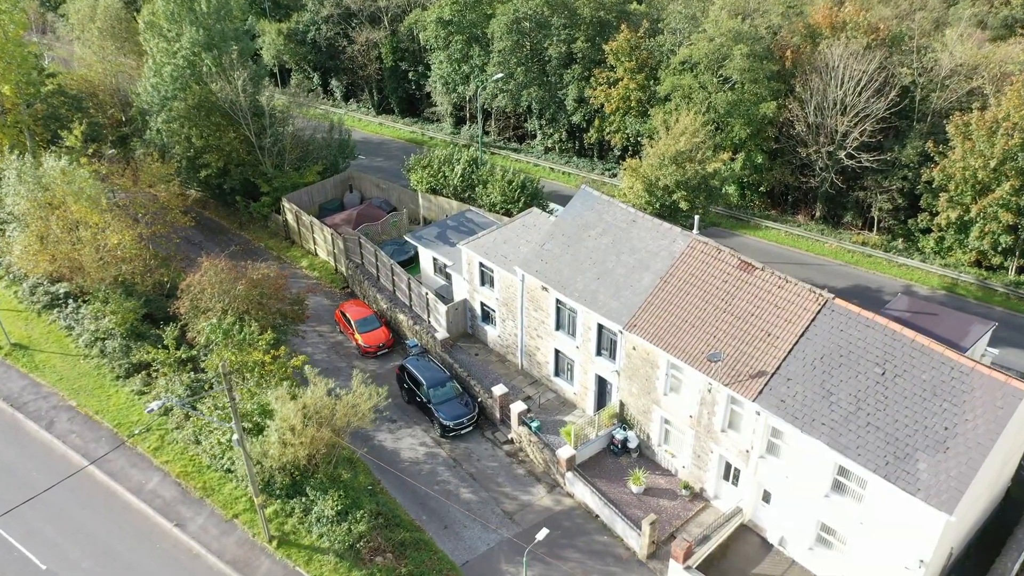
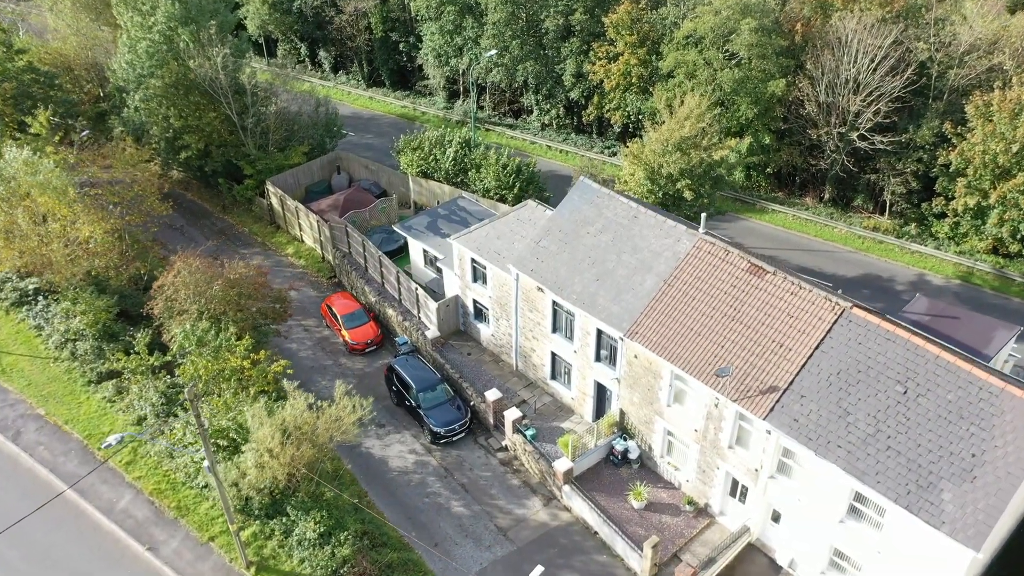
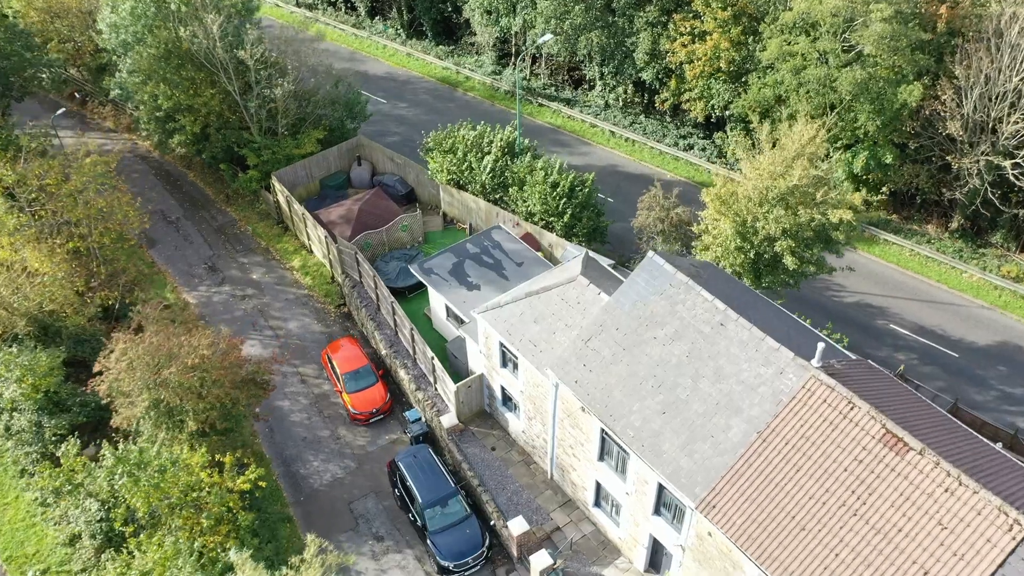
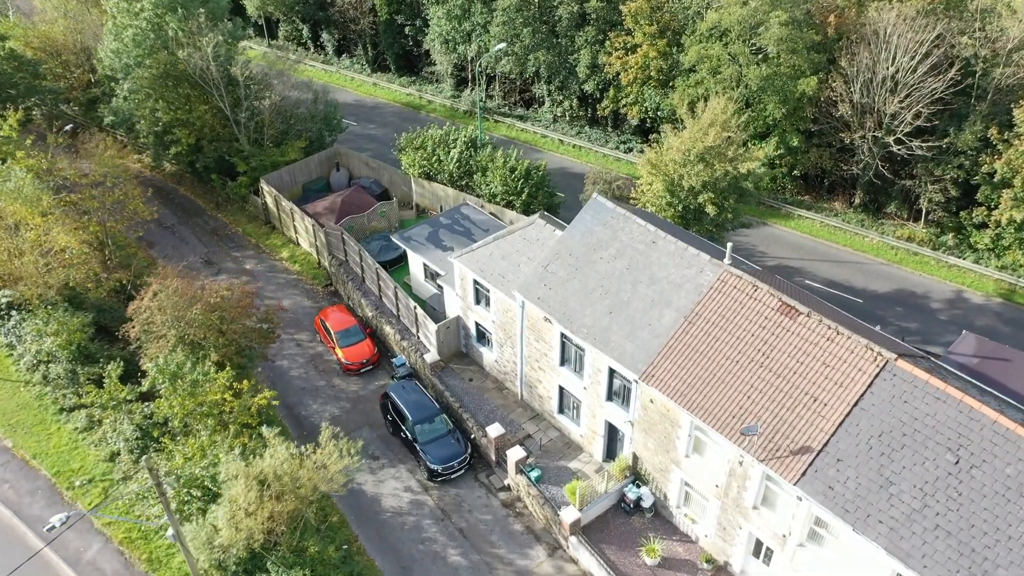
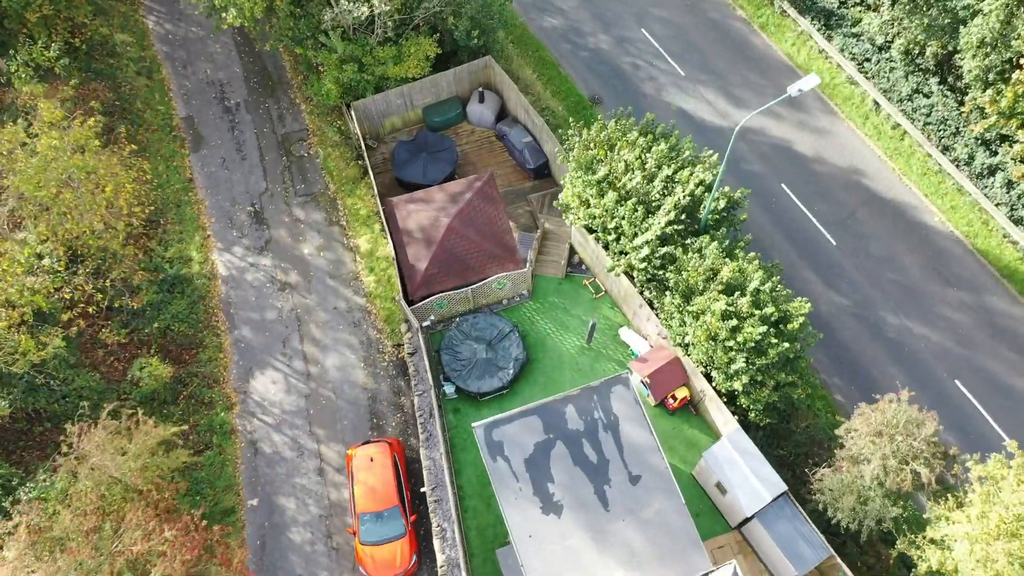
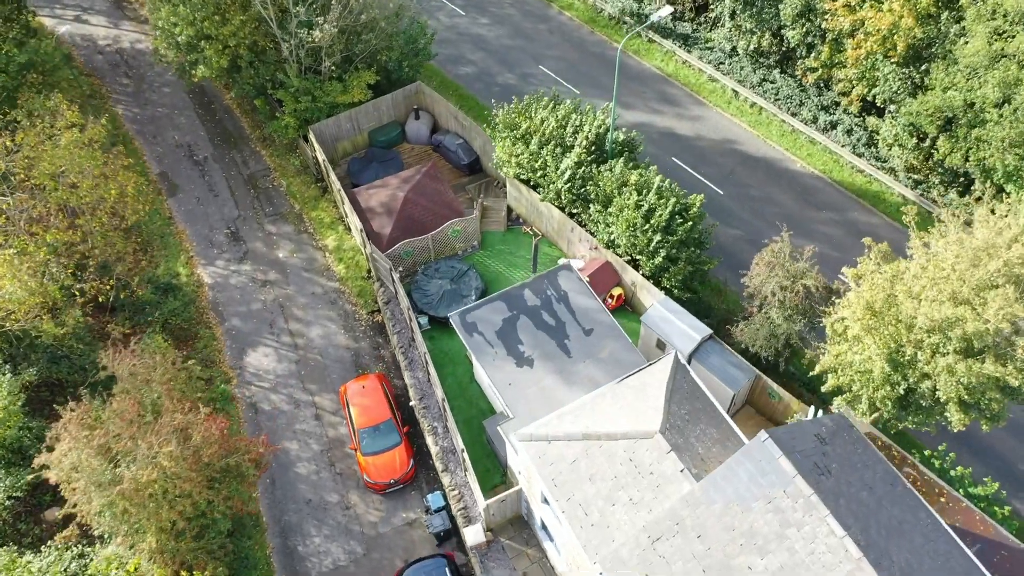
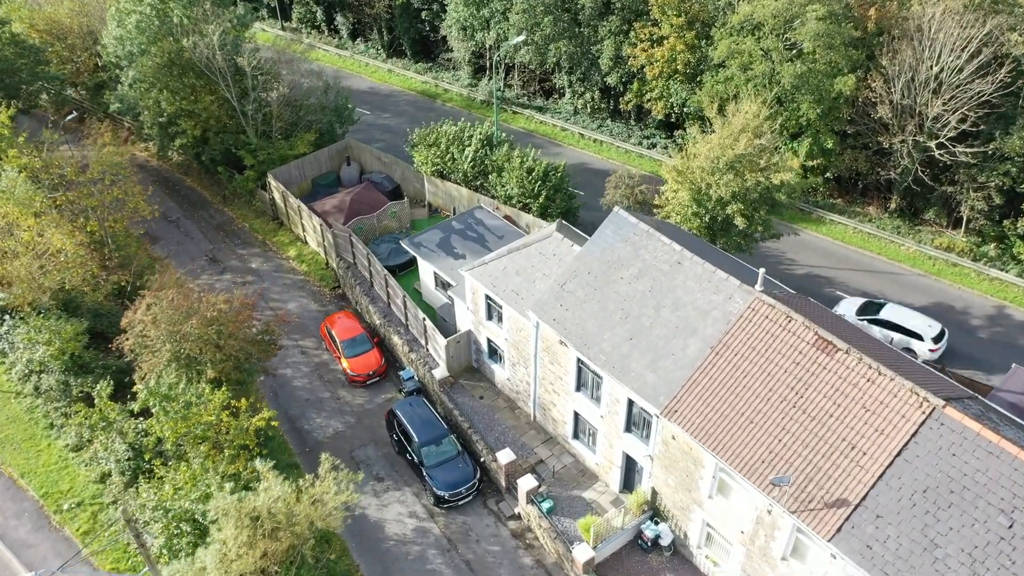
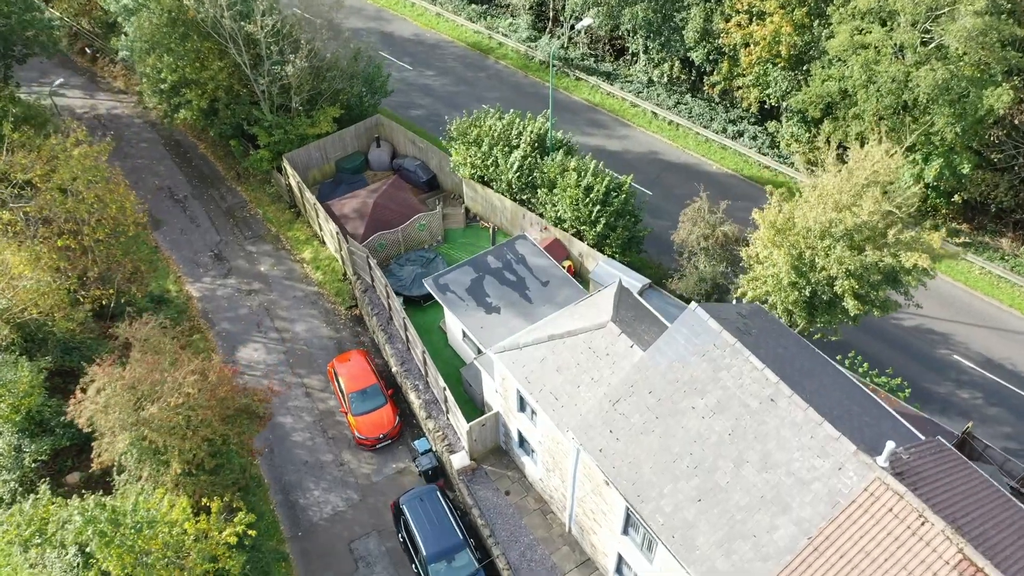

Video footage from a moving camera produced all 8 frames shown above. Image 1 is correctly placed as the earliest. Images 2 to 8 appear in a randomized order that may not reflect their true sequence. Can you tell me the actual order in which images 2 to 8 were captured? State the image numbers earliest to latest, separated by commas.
2, 4, 7, 3, 8, 6, 5
